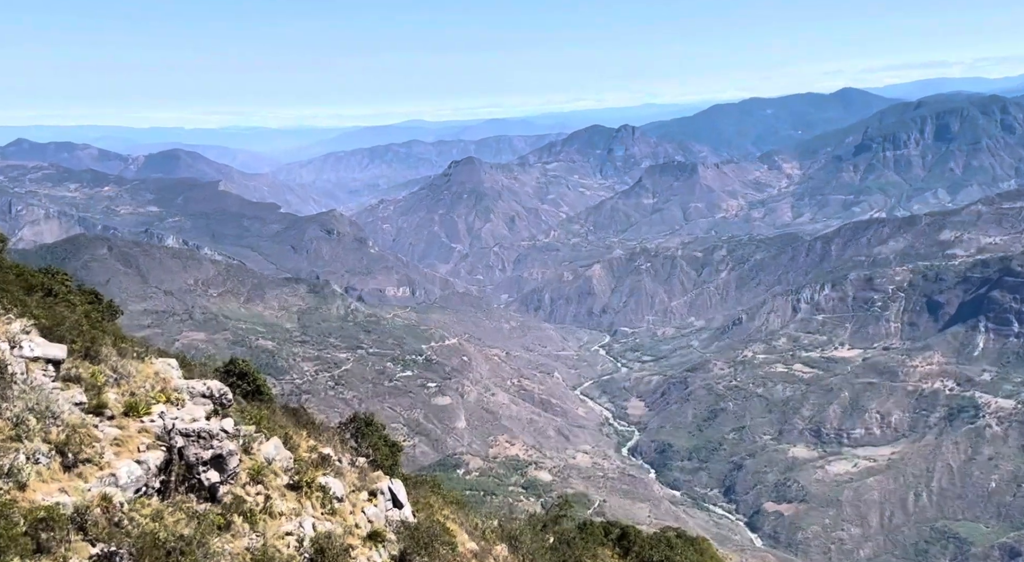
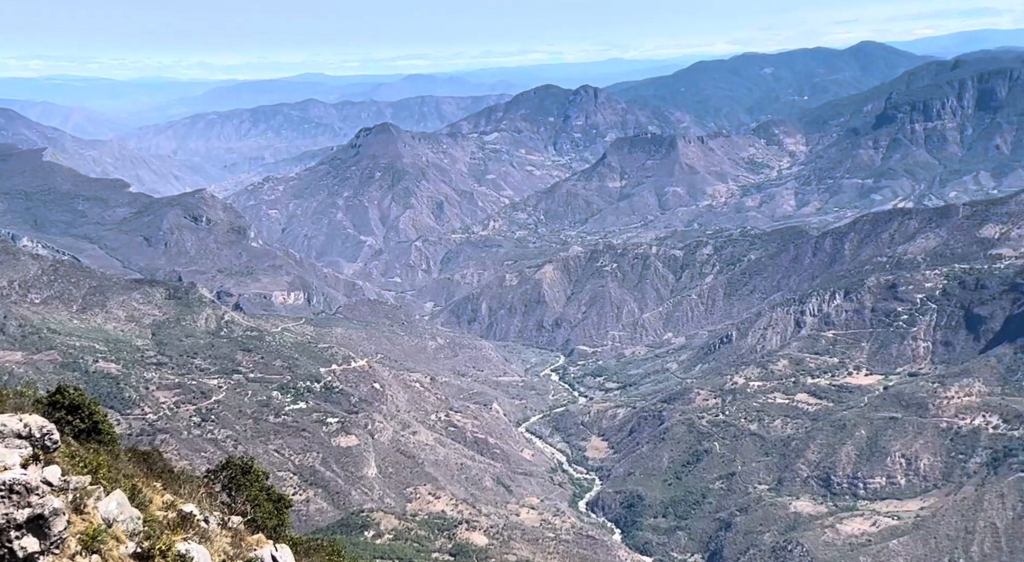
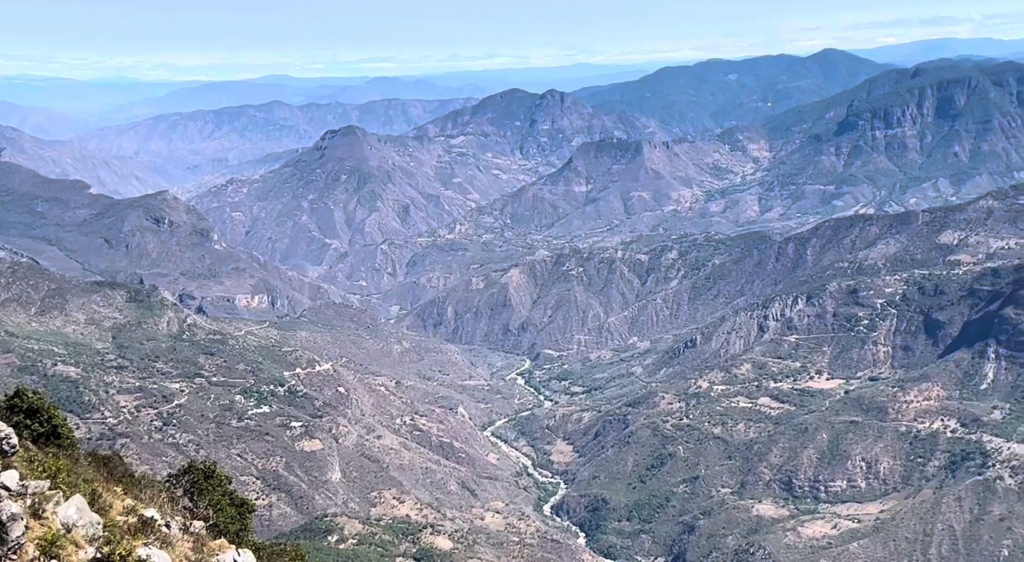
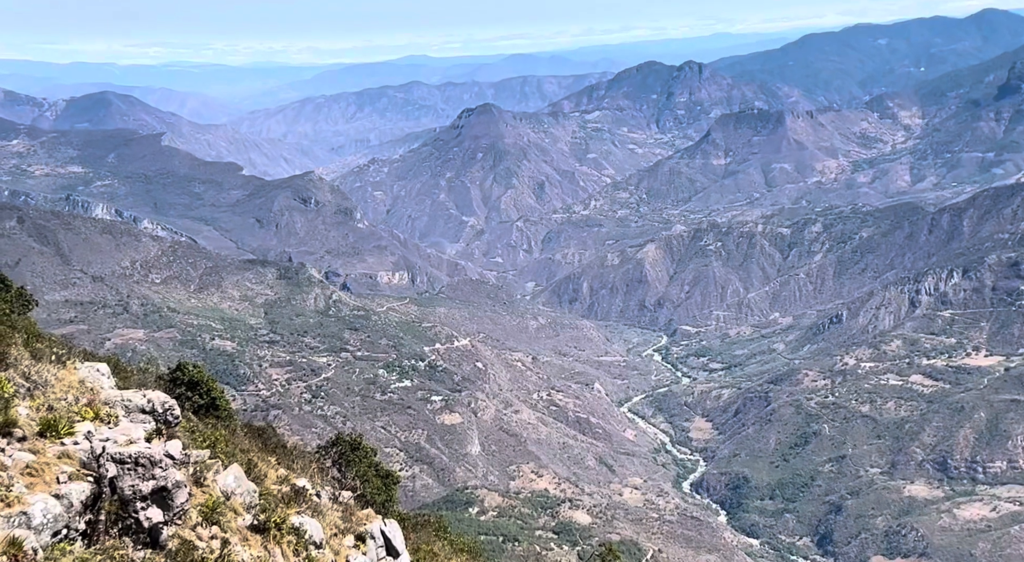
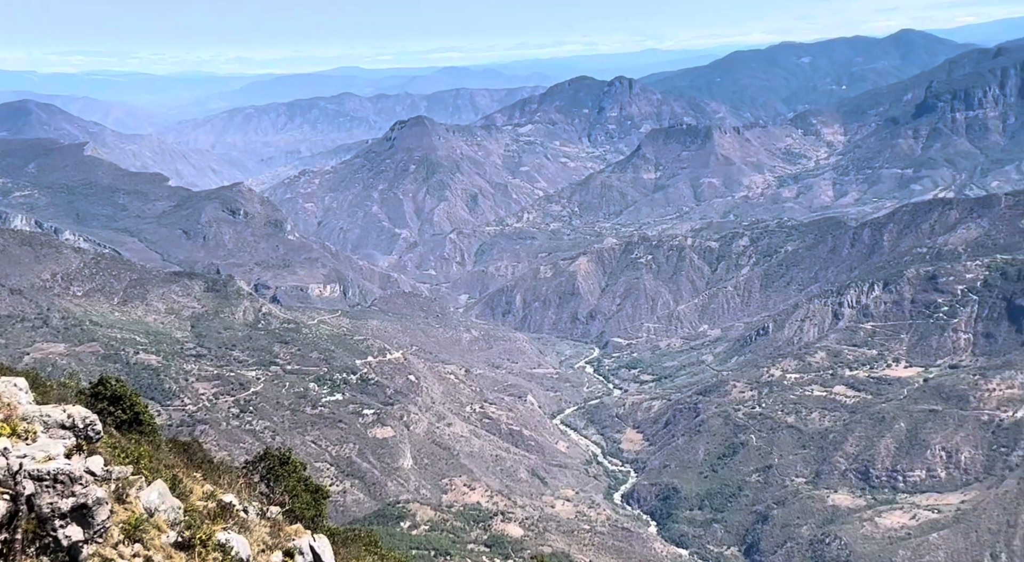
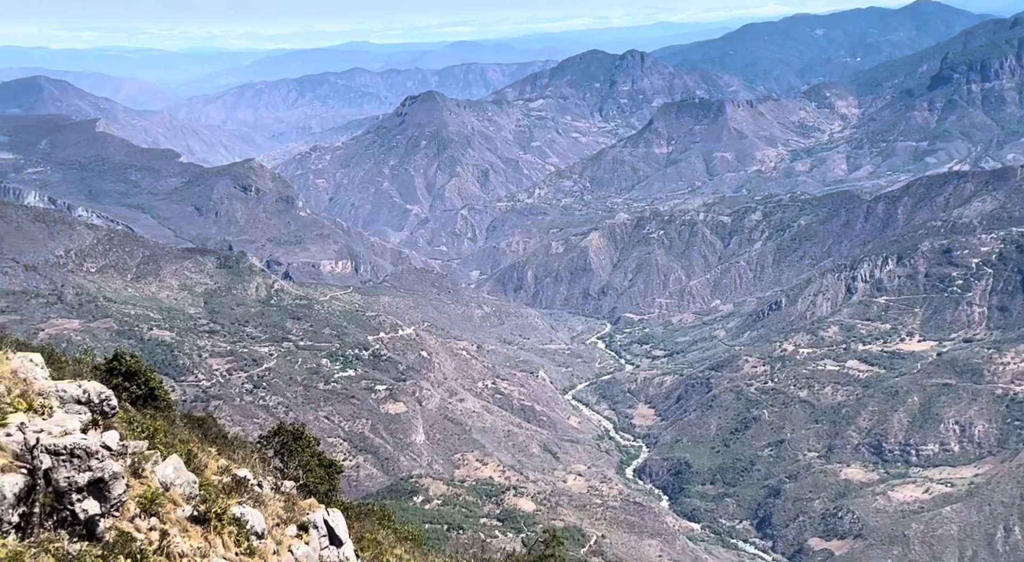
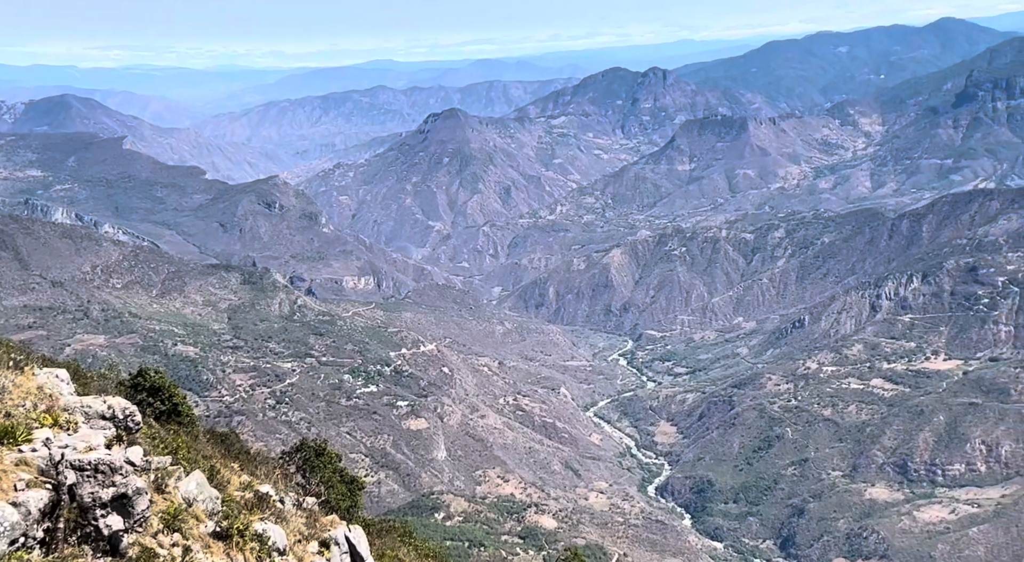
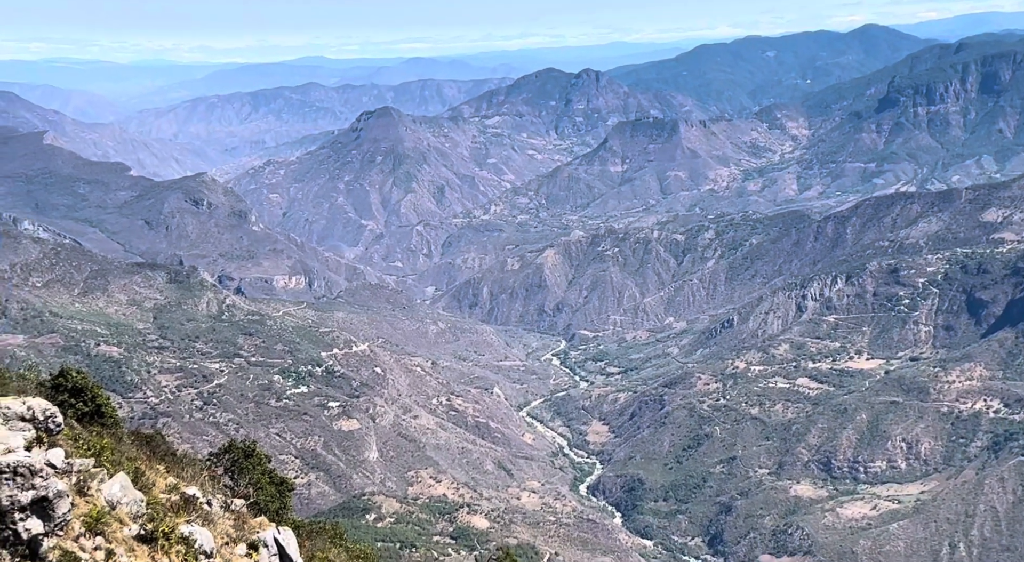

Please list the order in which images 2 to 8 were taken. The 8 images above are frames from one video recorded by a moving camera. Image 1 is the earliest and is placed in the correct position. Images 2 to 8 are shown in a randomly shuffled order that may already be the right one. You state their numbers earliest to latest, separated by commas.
4, 7, 5, 2, 3, 8, 6
